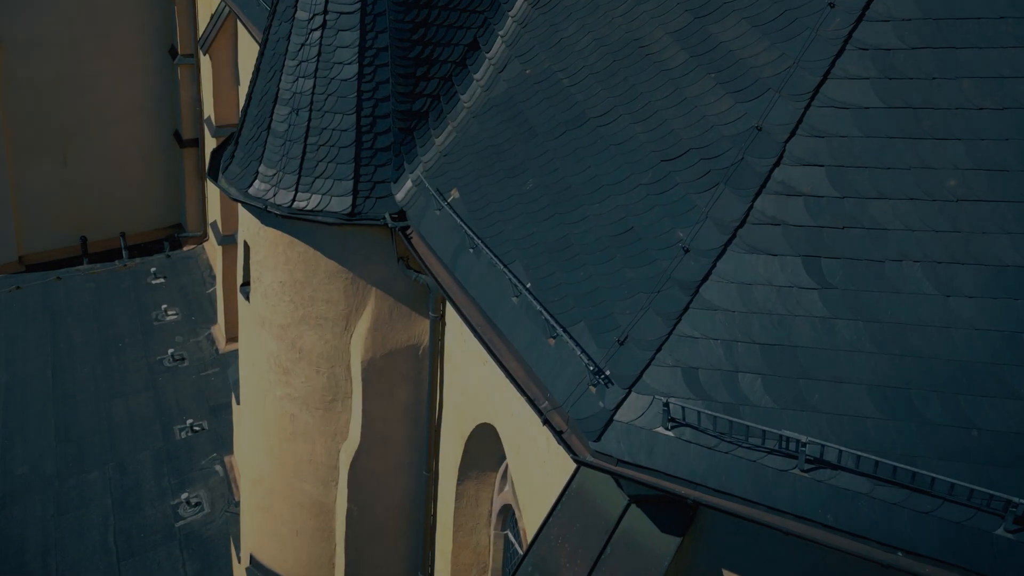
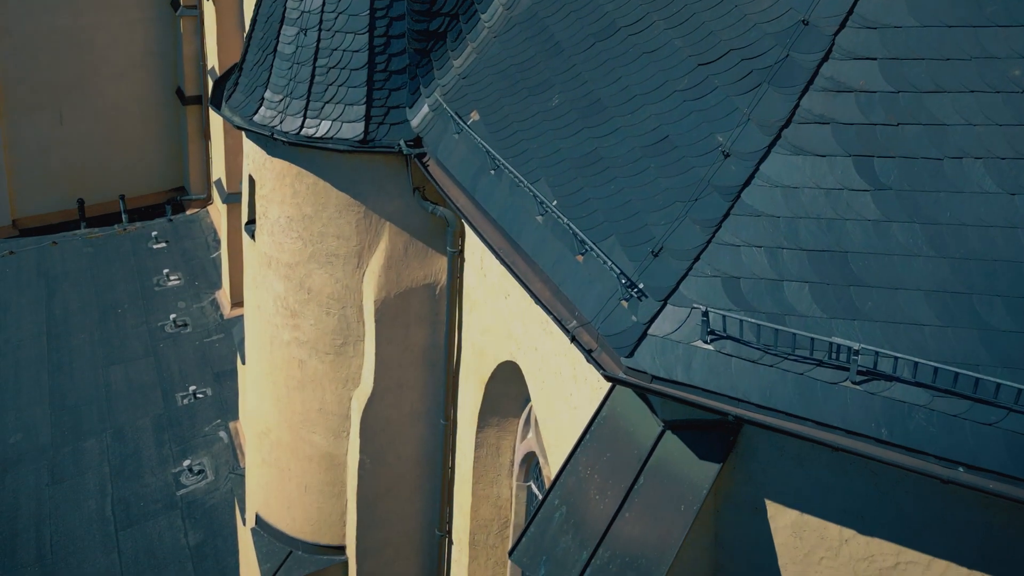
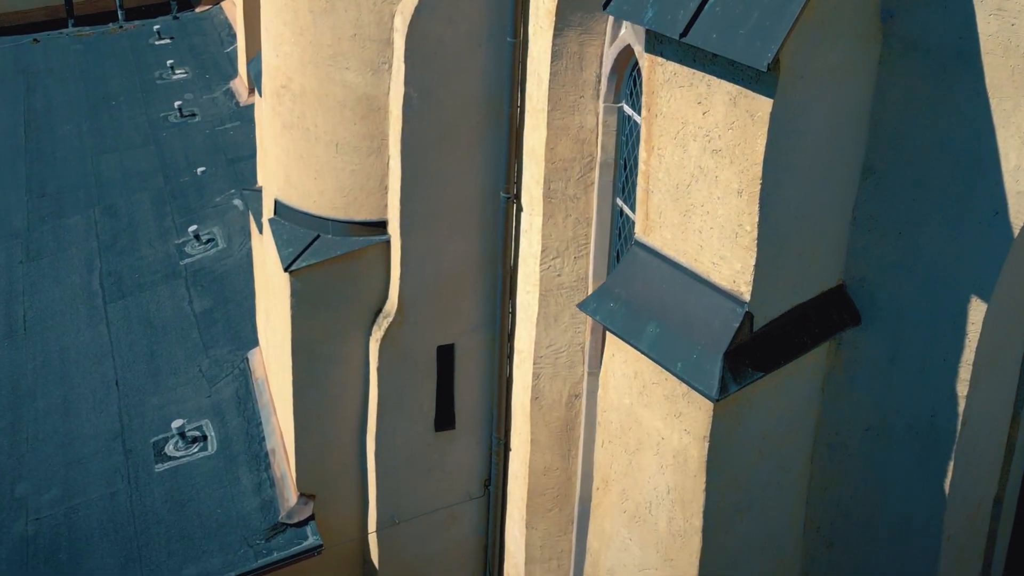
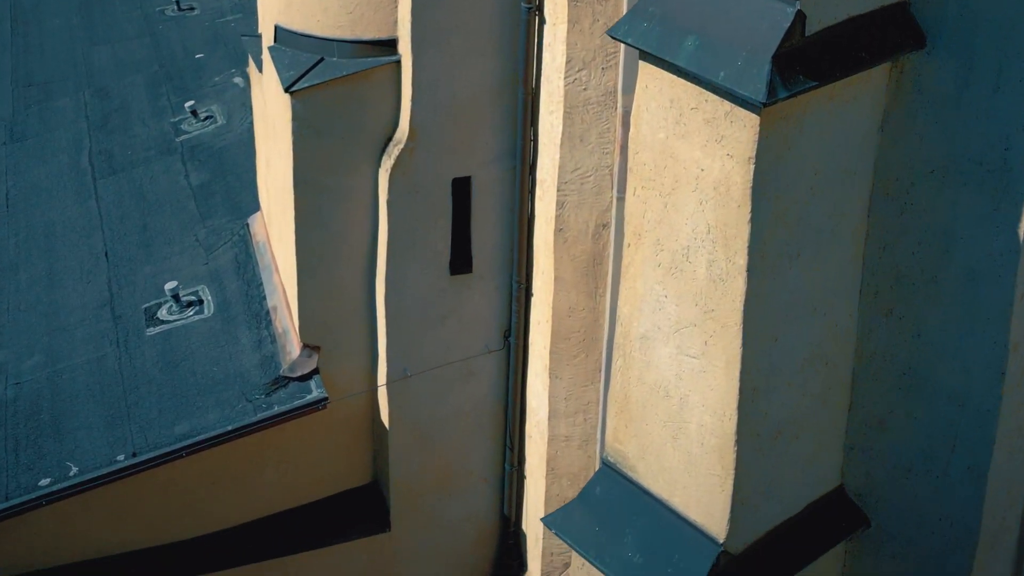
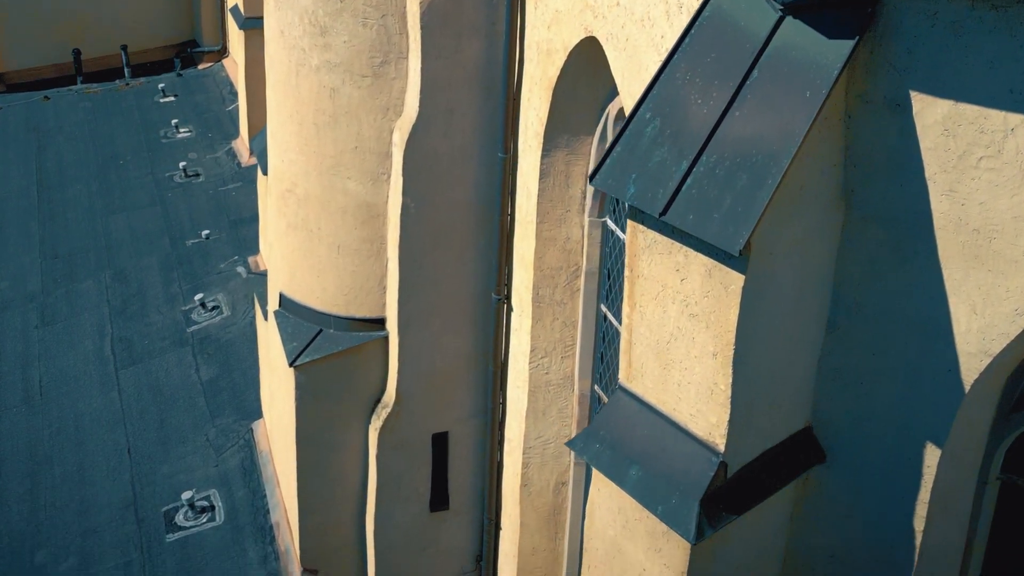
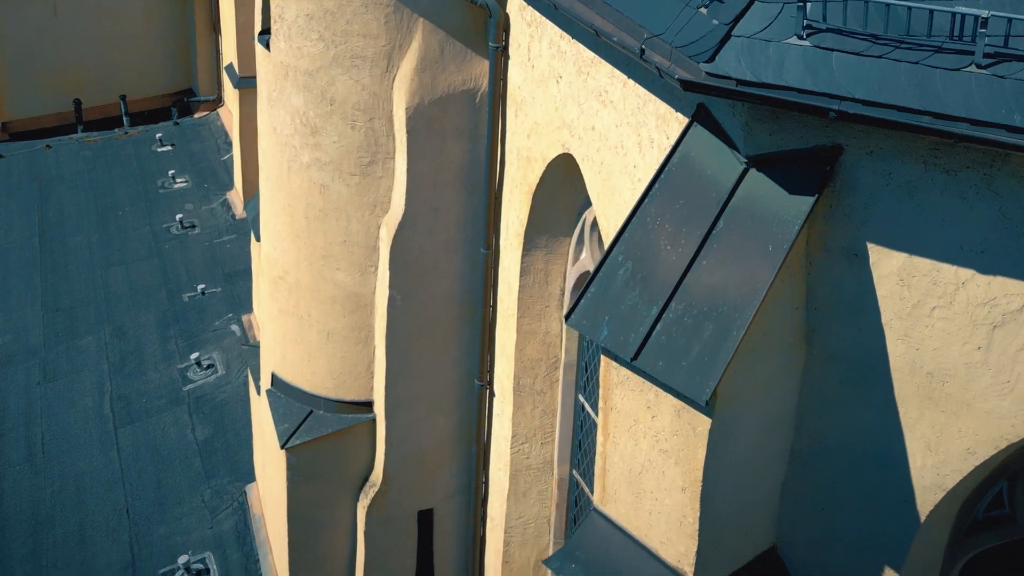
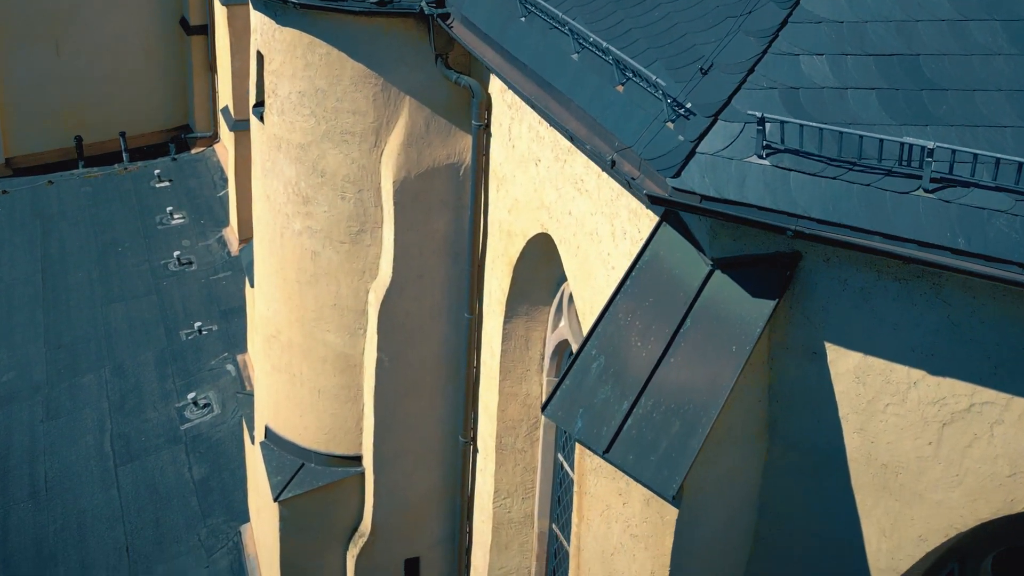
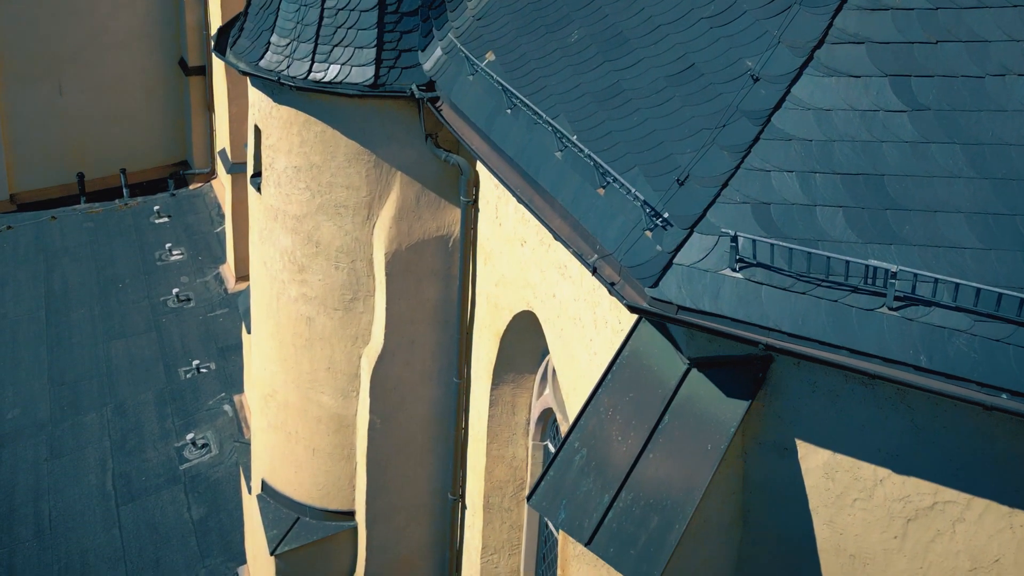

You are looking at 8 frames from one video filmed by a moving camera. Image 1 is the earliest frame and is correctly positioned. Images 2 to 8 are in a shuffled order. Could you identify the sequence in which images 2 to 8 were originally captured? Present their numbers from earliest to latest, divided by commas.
2, 8, 7, 6, 5, 3, 4
